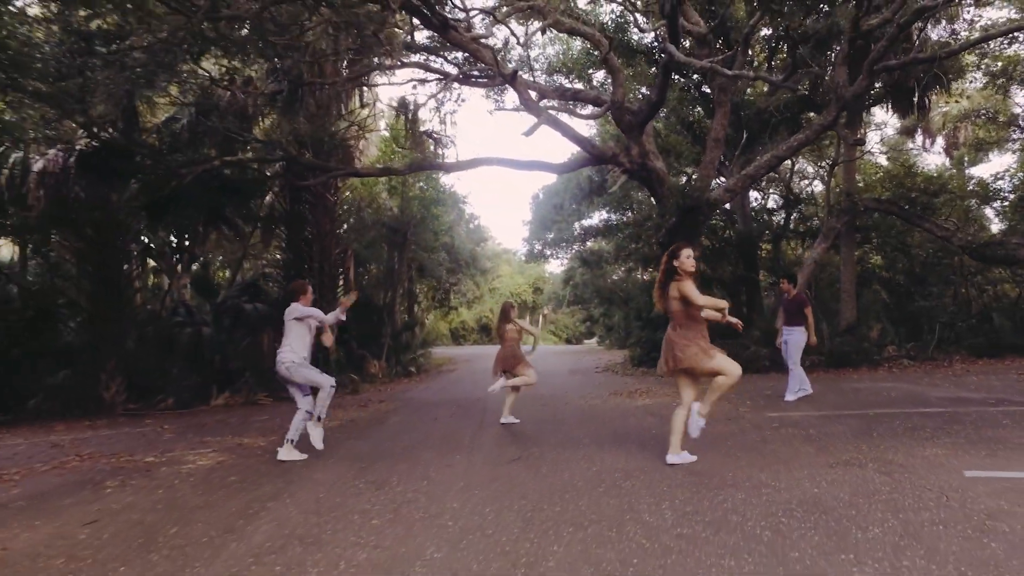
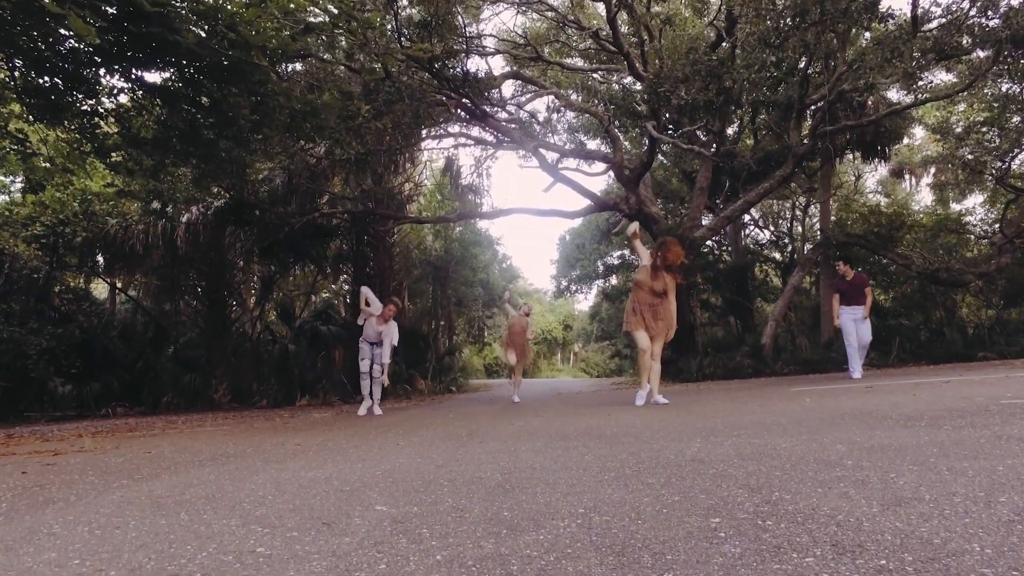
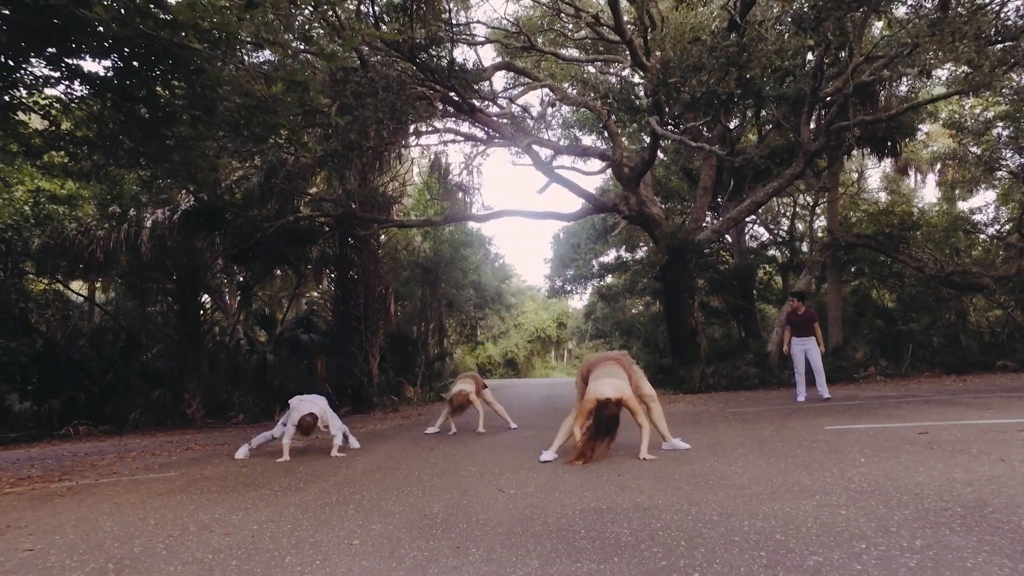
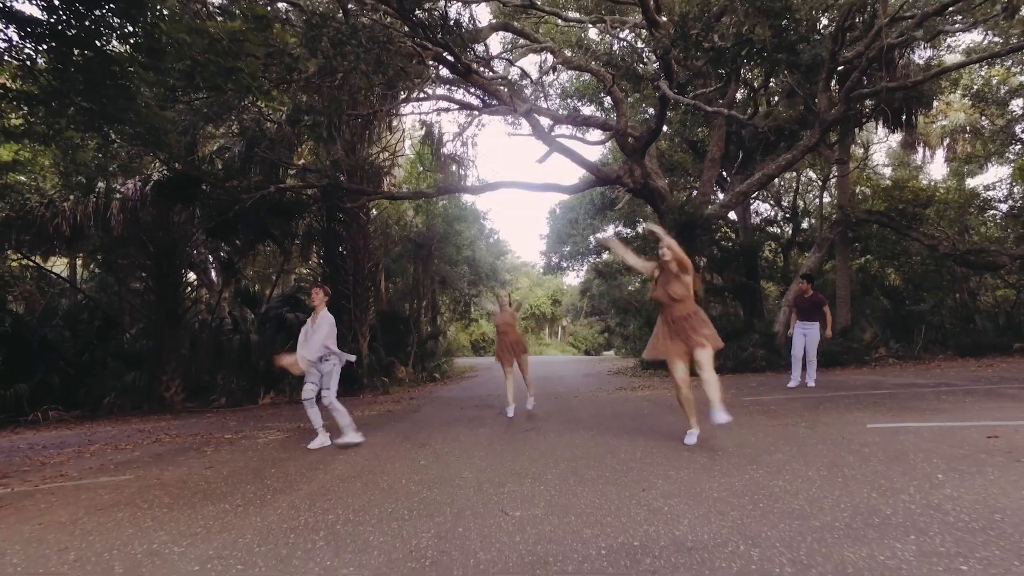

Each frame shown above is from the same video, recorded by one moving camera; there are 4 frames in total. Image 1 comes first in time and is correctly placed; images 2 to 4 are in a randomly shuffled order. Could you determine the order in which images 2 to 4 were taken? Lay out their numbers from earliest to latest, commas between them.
4, 3, 2
